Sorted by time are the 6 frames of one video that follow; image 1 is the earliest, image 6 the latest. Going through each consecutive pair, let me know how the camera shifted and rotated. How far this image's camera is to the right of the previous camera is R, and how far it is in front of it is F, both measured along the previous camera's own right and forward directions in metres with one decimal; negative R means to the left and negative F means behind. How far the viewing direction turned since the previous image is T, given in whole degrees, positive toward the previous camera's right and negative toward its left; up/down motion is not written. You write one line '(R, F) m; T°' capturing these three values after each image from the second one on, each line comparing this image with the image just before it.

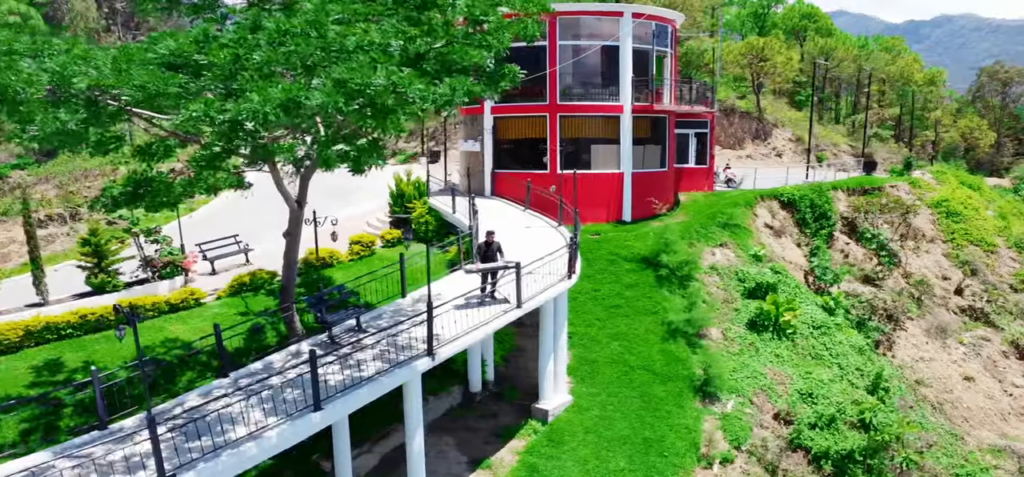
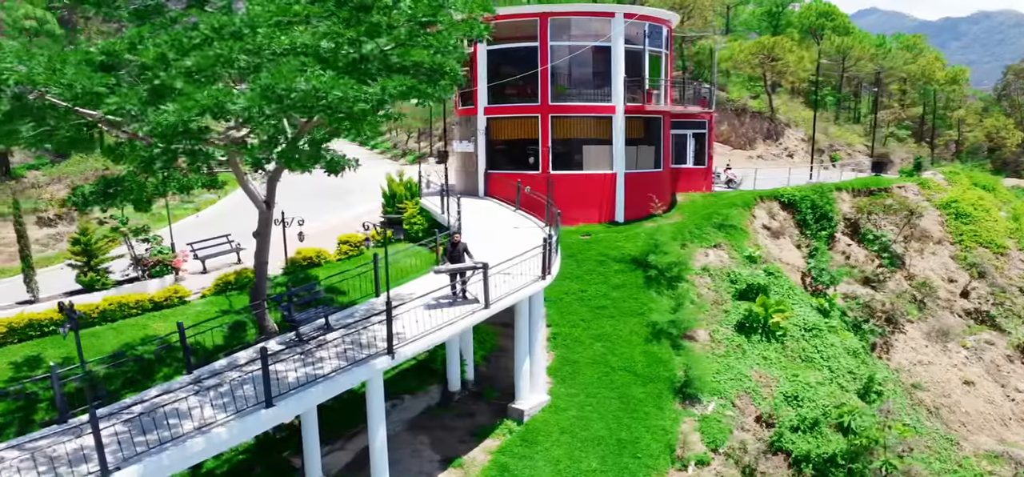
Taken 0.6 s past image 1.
(+0.9, 0.0) m; -2°
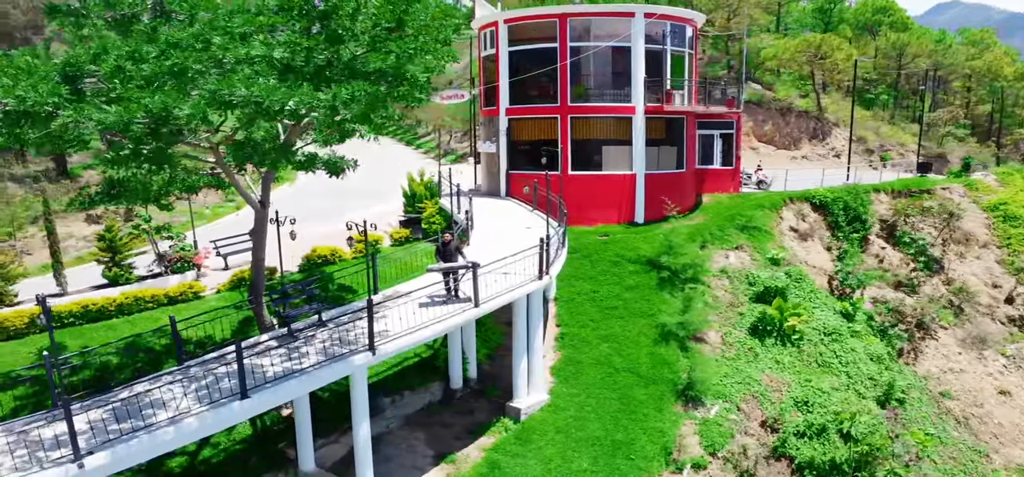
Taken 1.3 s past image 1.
(+1.1, -0.1) m; -4°
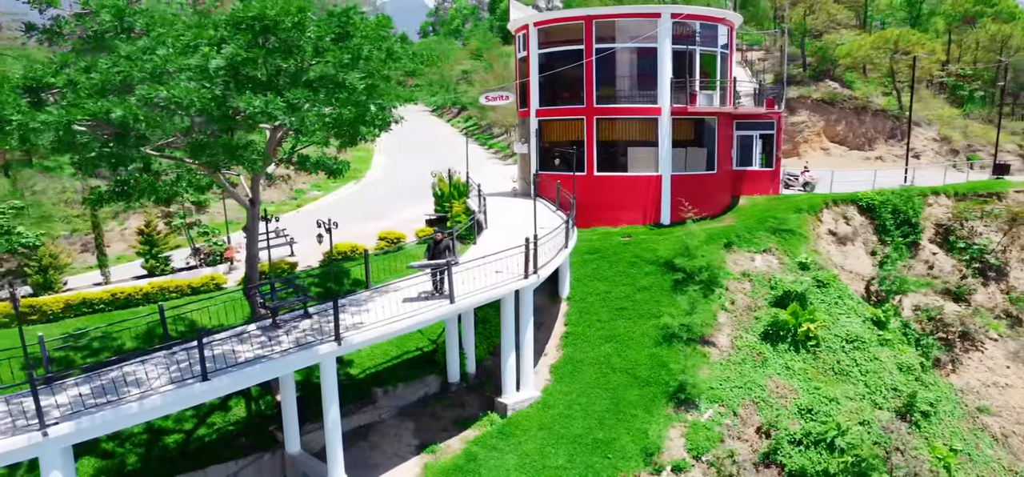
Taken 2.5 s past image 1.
(+2.0, -0.2) m; -7°
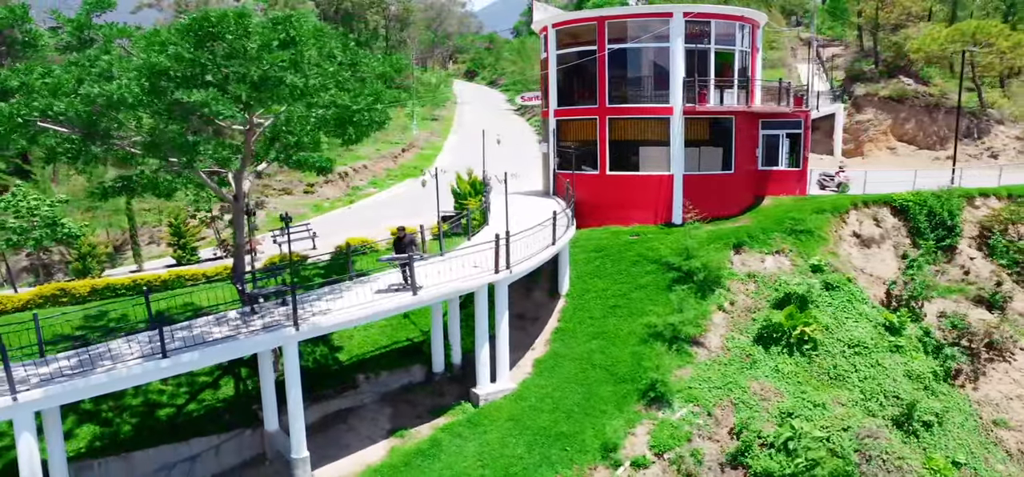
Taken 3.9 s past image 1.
(+2.3, -0.3) m; -6°
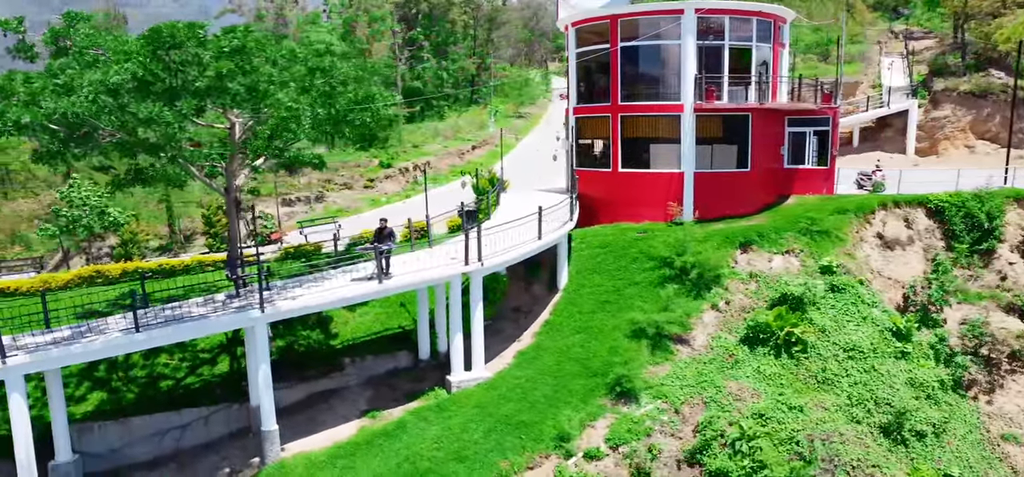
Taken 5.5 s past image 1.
(+2.6, -0.4) m; -7°
